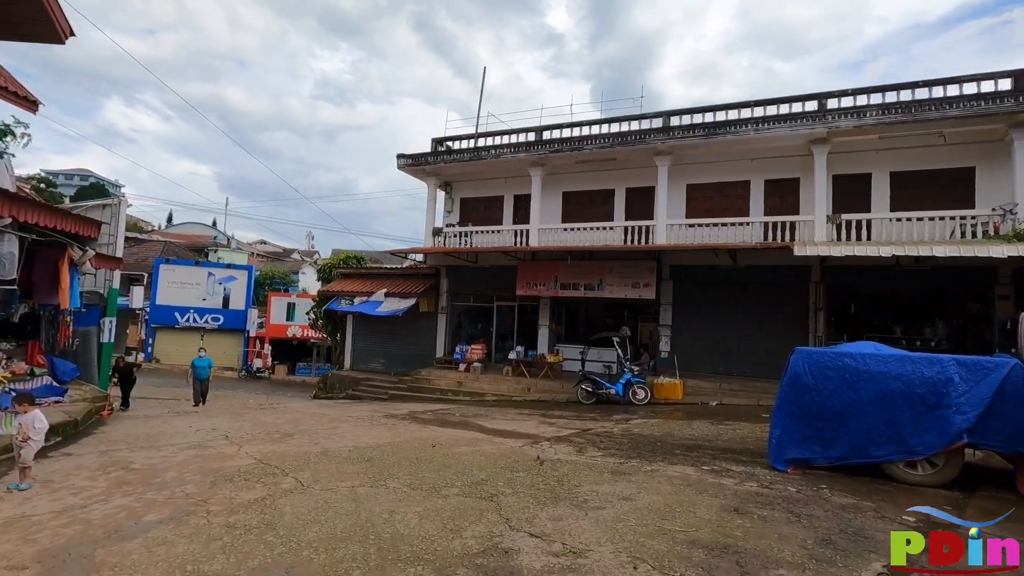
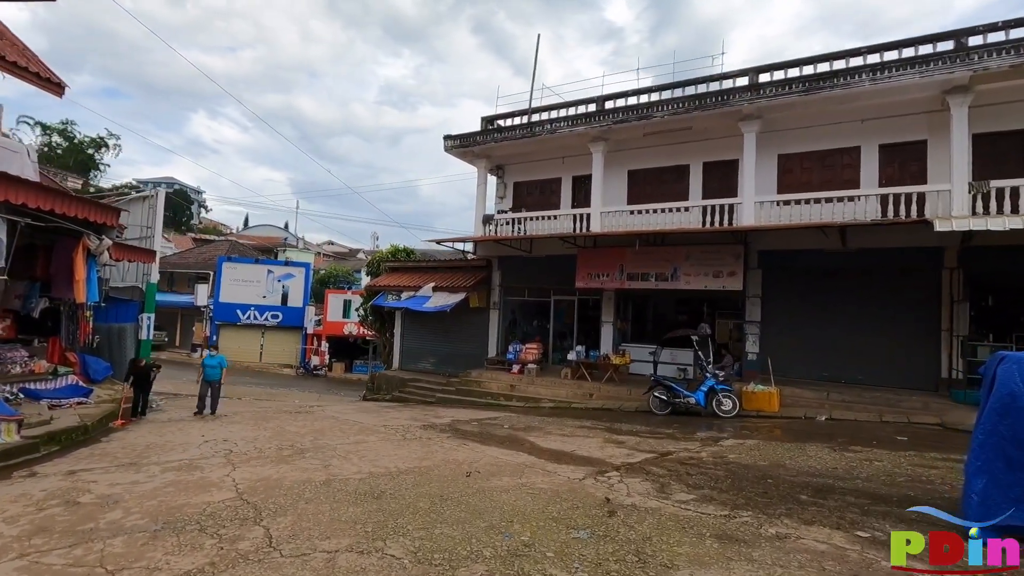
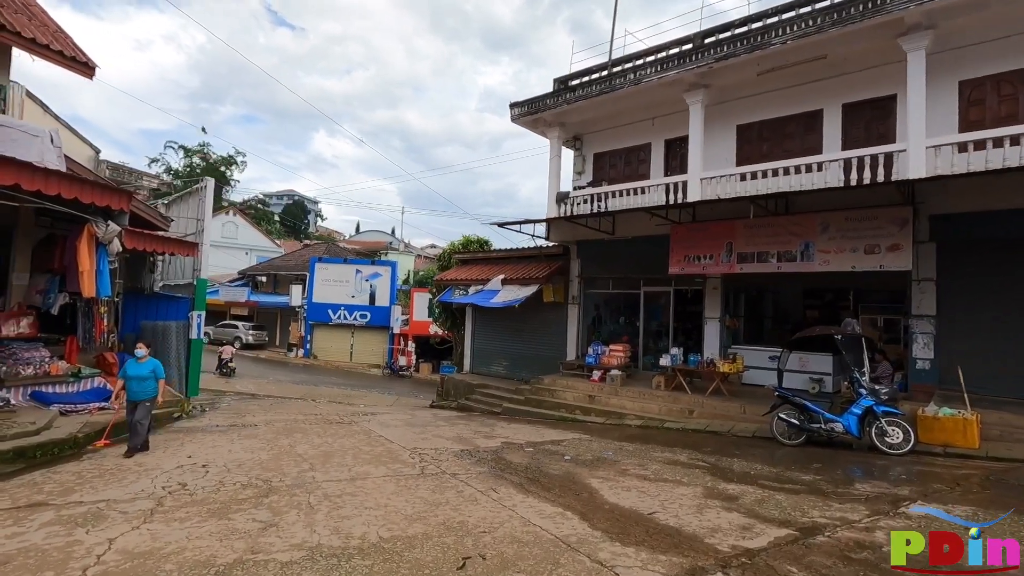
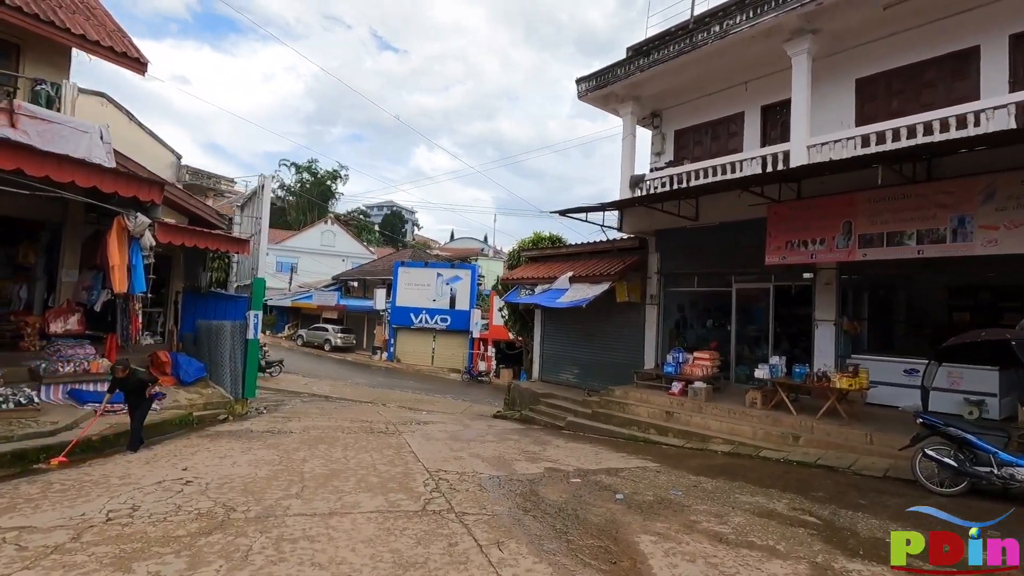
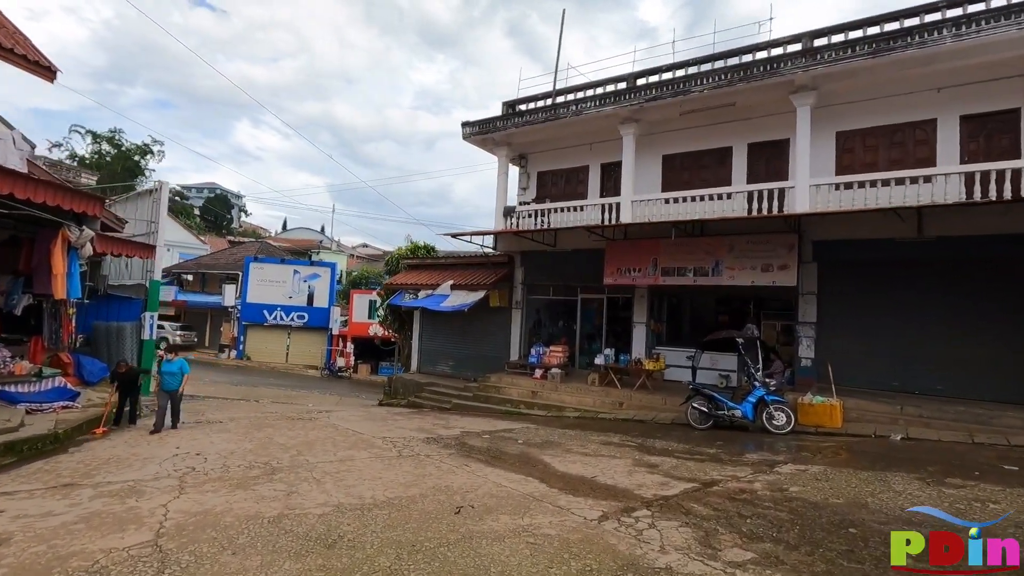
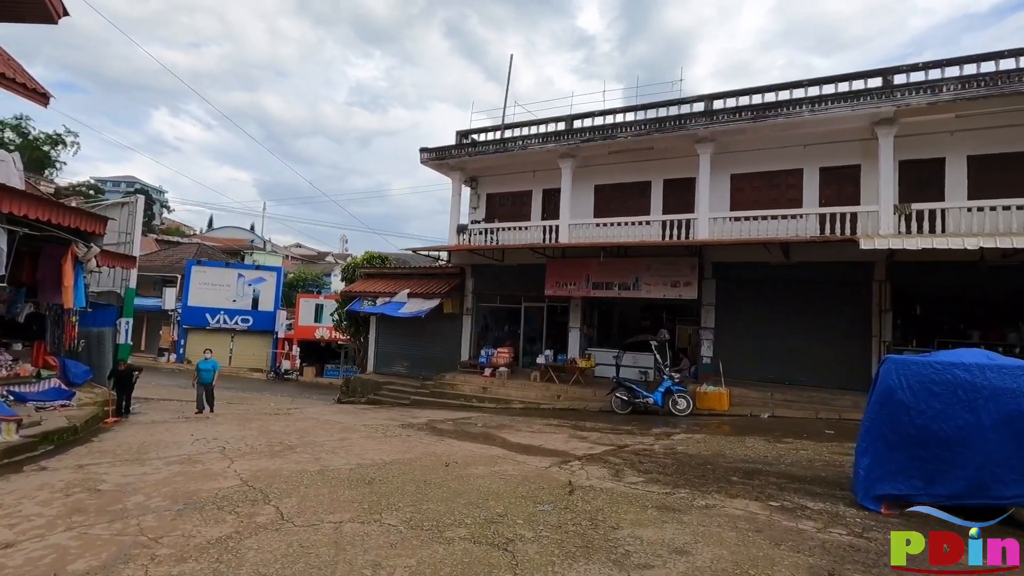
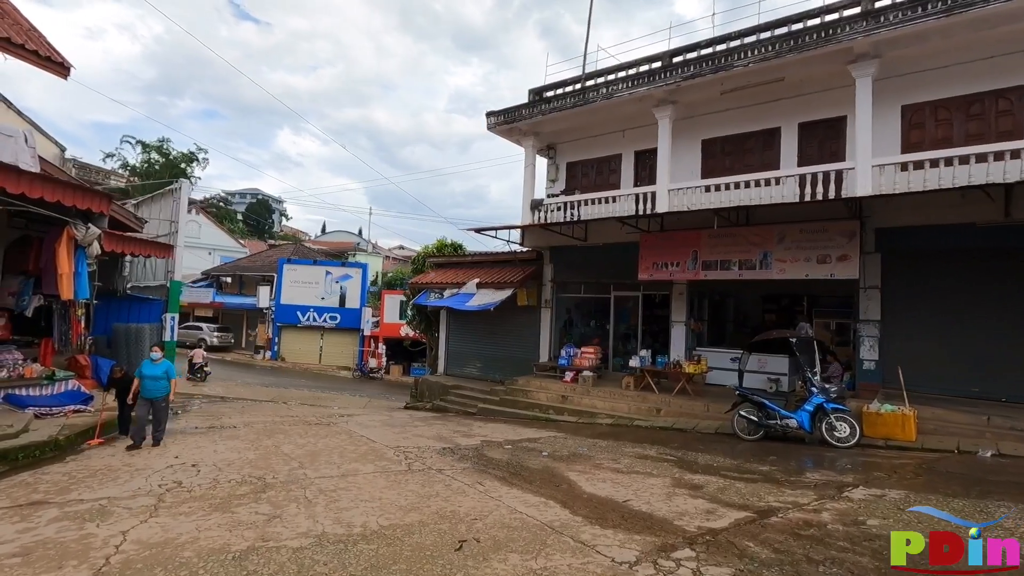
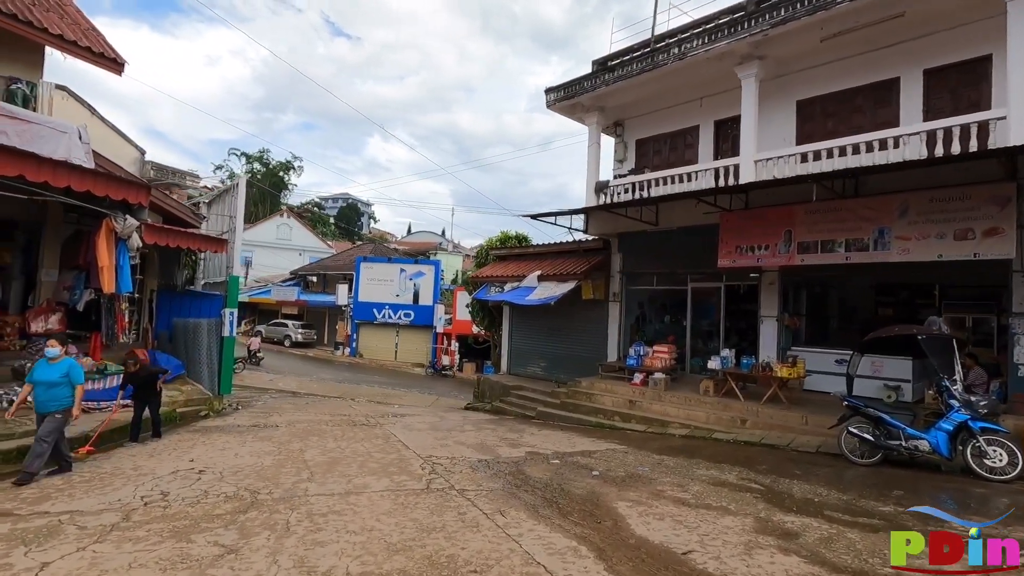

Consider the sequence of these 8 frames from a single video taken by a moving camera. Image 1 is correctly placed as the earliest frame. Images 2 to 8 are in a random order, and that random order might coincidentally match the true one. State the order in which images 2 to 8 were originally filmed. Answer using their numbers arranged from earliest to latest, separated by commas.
6, 2, 5, 7, 3, 8, 4
